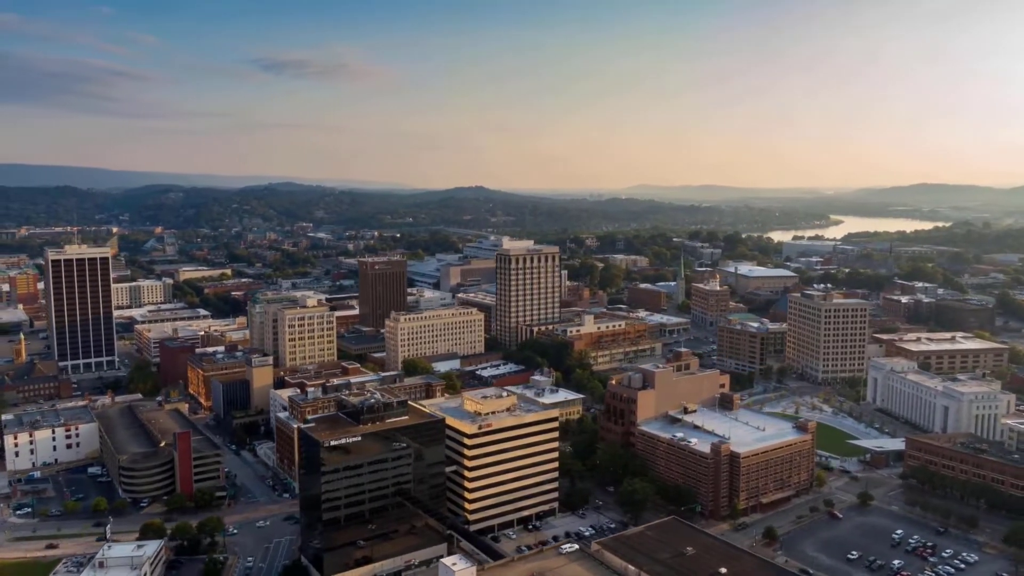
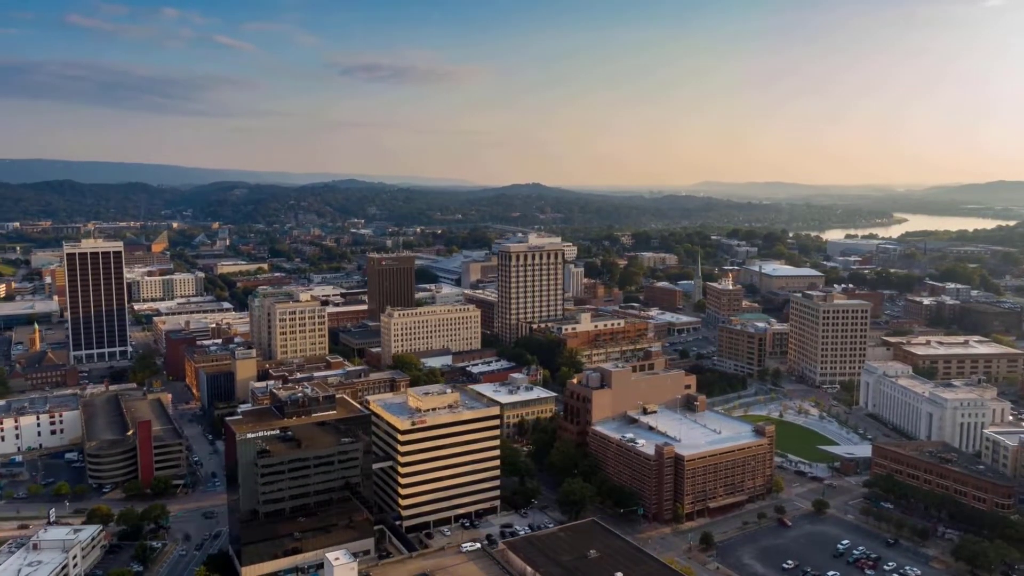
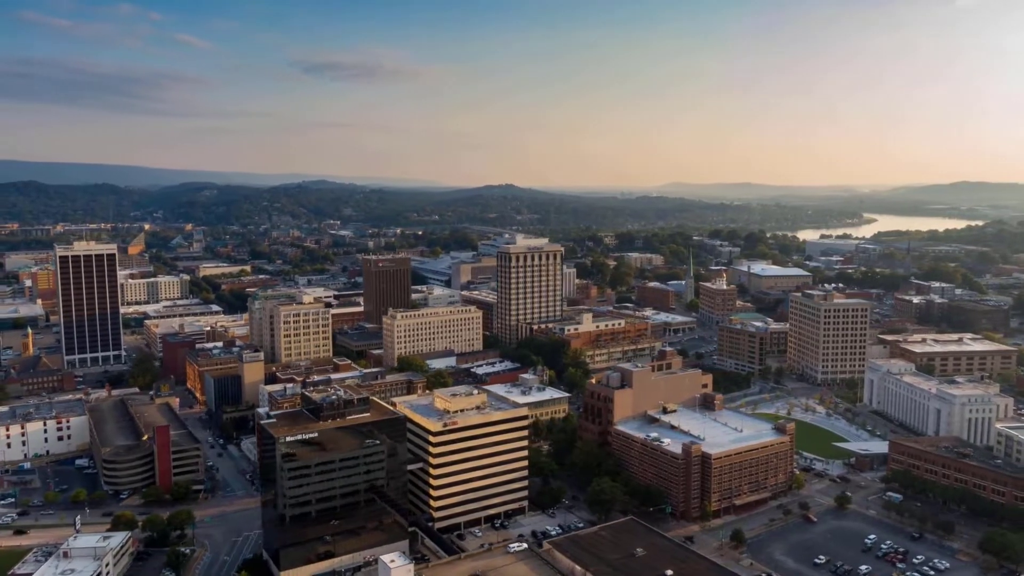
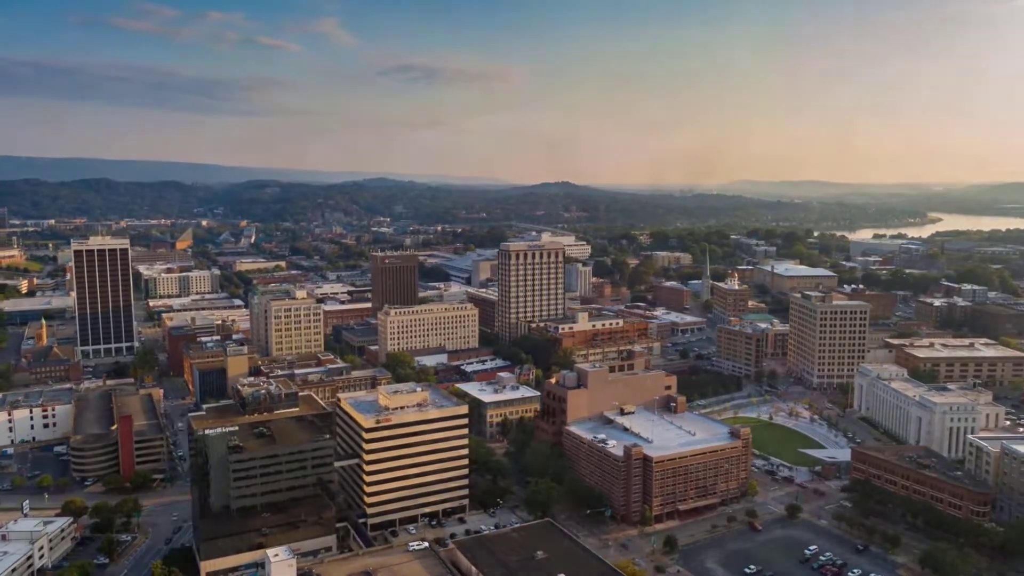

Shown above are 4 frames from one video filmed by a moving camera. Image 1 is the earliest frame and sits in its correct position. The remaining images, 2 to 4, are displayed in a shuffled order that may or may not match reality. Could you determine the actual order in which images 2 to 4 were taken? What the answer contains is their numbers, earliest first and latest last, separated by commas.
3, 2, 4
